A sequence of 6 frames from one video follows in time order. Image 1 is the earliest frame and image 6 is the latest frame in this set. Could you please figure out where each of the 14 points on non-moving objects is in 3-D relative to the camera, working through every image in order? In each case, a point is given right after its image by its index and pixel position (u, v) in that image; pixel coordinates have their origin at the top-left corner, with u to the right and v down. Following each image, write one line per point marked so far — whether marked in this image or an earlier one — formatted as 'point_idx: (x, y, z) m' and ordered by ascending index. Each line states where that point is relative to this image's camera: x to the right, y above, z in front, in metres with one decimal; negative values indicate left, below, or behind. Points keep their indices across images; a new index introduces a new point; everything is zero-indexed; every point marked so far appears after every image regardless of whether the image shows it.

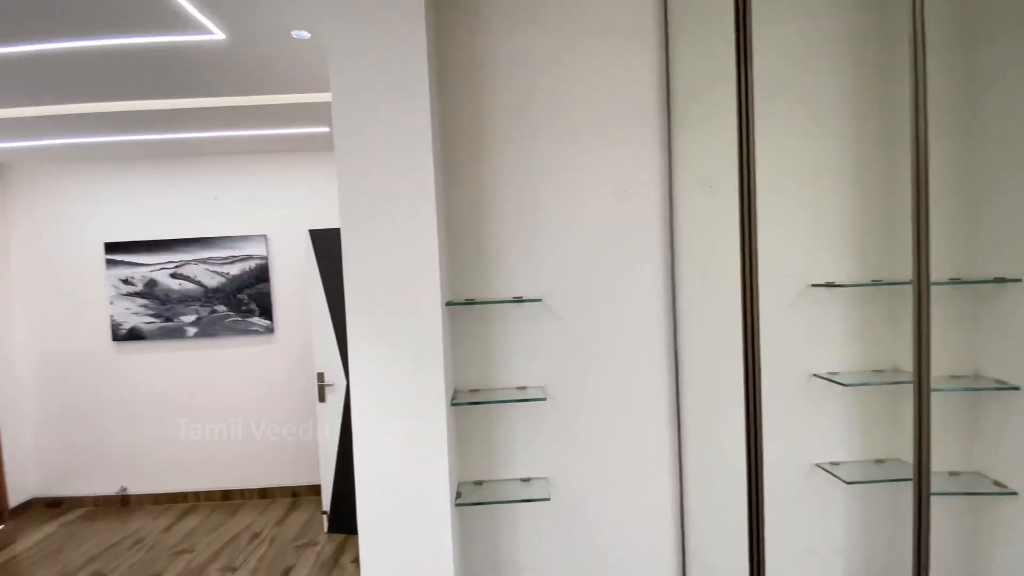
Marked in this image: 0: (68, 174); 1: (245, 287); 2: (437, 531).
0: (-3.1, +0.8, +3.4) m
1: (-1.9, 0.0, +3.4) m
2: (-0.2, -0.7, +1.3) m
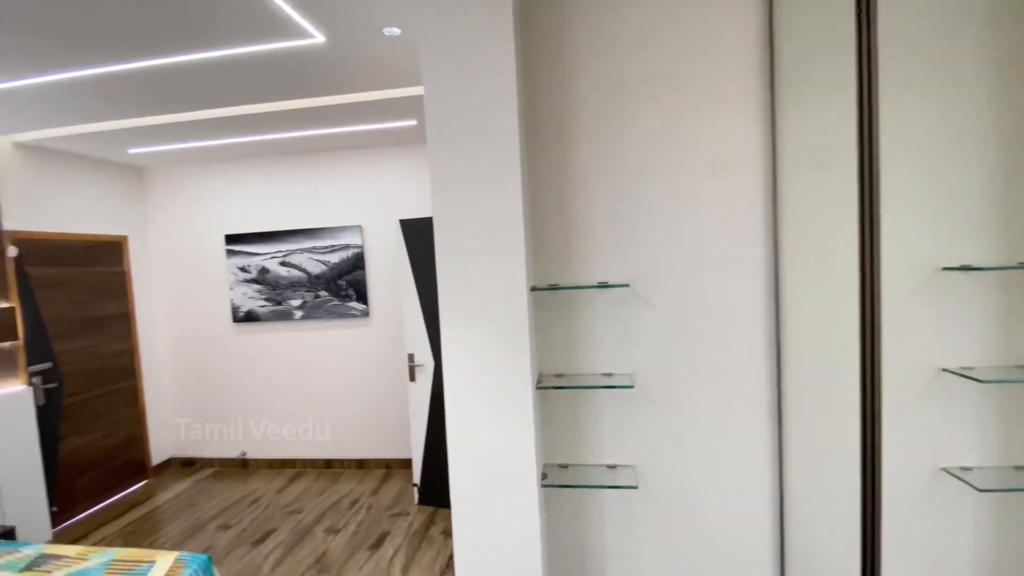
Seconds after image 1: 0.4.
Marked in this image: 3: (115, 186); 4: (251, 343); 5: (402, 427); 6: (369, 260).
0: (-2.5, +0.9, +3.9) m
1: (-1.3, +0.1, +3.7) m
2: (0.0, -0.6, +1.4) m
3: (-3.0, +0.8, +3.7) m
4: (-2.1, -0.4, +3.9) m
5: (-0.8, -1.1, +3.7) m
6: (-1.1, +0.2, +3.6) m
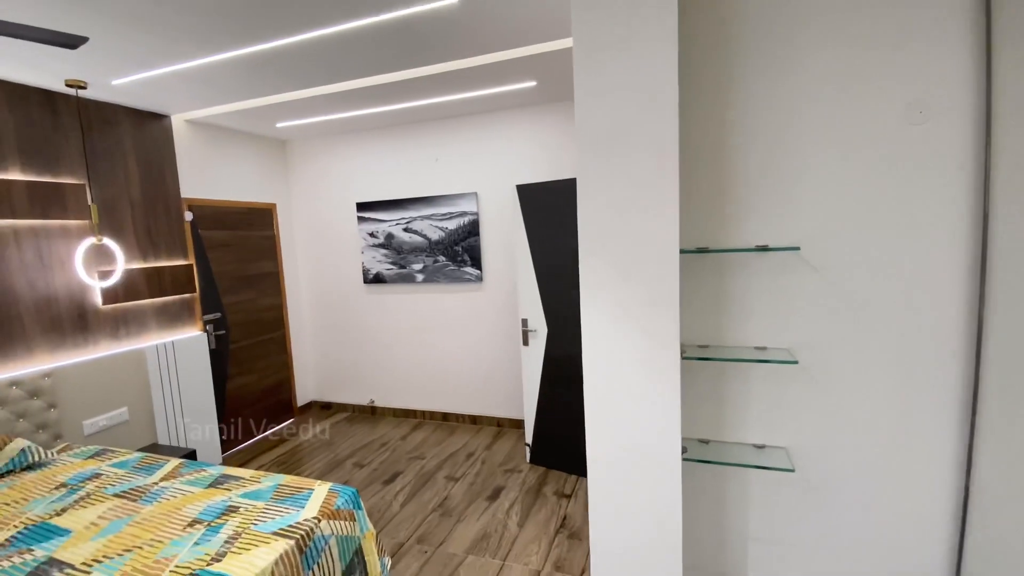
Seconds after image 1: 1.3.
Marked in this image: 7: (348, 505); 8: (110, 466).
0: (-1.6, +1.2, +4.2) m
1: (-0.4, +0.4, +3.8) m
2: (+0.4, -0.5, +1.3) m
3: (-2.1, +1.1, +4.1) m
4: (-1.2, -0.1, +4.2) m
5: (+0.1, -0.8, +3.8) m
6: (-0.2, +0.5, +3.7) m
7: (-0.6, -0.9, +1.9) m
8: (-1.8, -0.8, +2.2) m
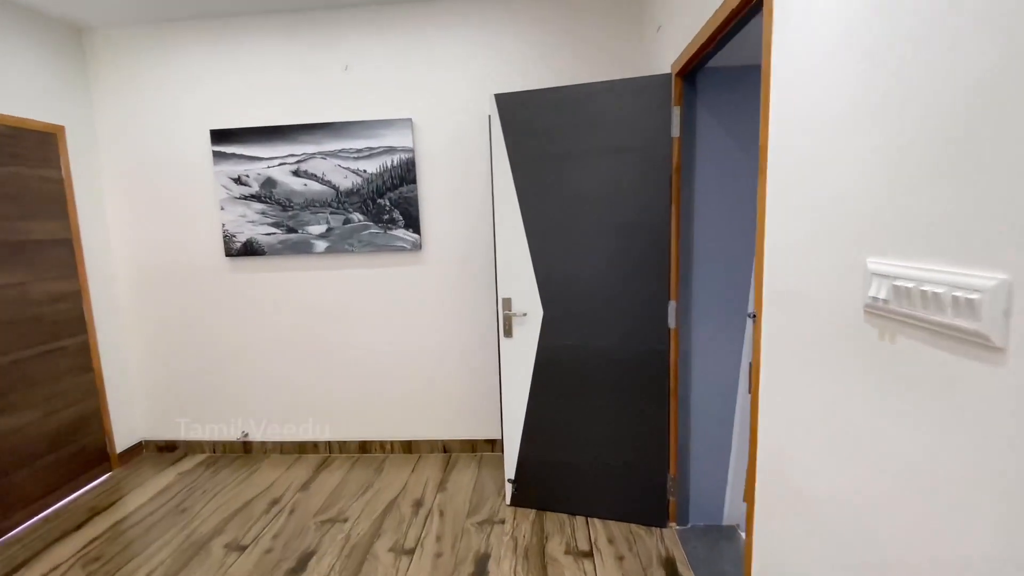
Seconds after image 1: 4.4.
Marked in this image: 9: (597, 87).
0: (-1.9, +1.4, +2.6) m
1: (-0.7, +0.5, +2.6) m
2: (+0.8, -0.4, +0.4) m
3: (-2.4, +1.2, +2.5) m
4: (-1.5, 0.0, +2.8) m
5: (-0.2, -0.6, +2.7) m
6: (-0.5, +0.6, +2.6) m
7: (-0.4, -0.7, +0.7) m
8: (-1.6, -0.7, +0.7) m
9: (+0.3, +0.8, +1.9) m
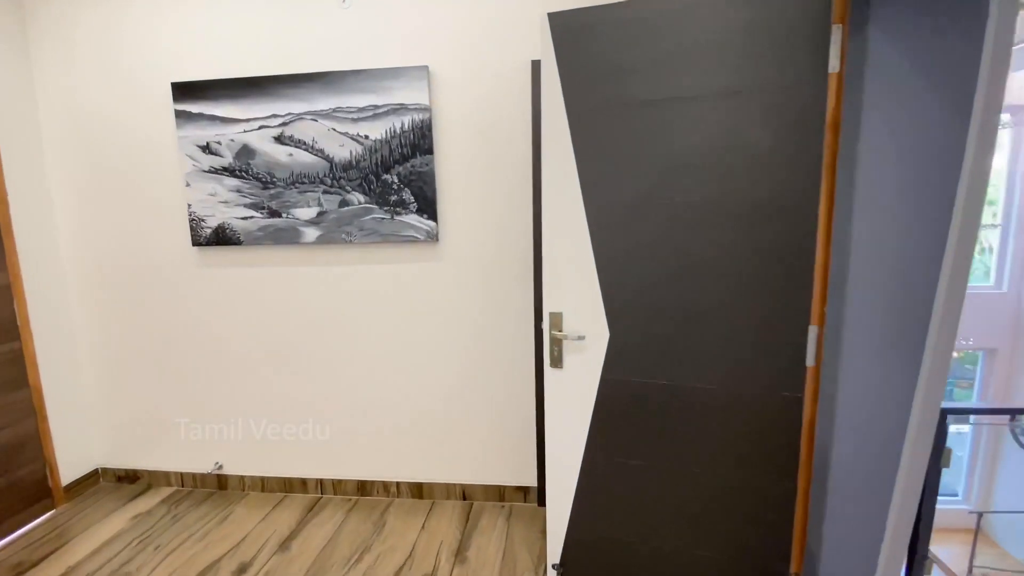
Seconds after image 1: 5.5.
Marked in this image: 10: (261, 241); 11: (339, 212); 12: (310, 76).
0: (-1.7, +1.4, +2.1) m
1: (-0.5, +0.5, +2.0) m
2: (+0.9, -0.5, -0.2) m
3: (-2.2, +1.2, +1.9) m
4: (-1.3, 0.0, +2.2) m
5: (0.0, -0.7, +2.1) m
6: (-0.3, +0.6, +2.0) m
7: (-0.3, -0.8, +0.1) m
8: (-1.5, -0.7, +0.2) m
9: (+0.5, +0.8, +1.3) m
10: (-1.1, +0.2, +2.1) m
11: (-0.7, +0.3, +2.0) m
12: (-0.8, +0.9, +2.0) m
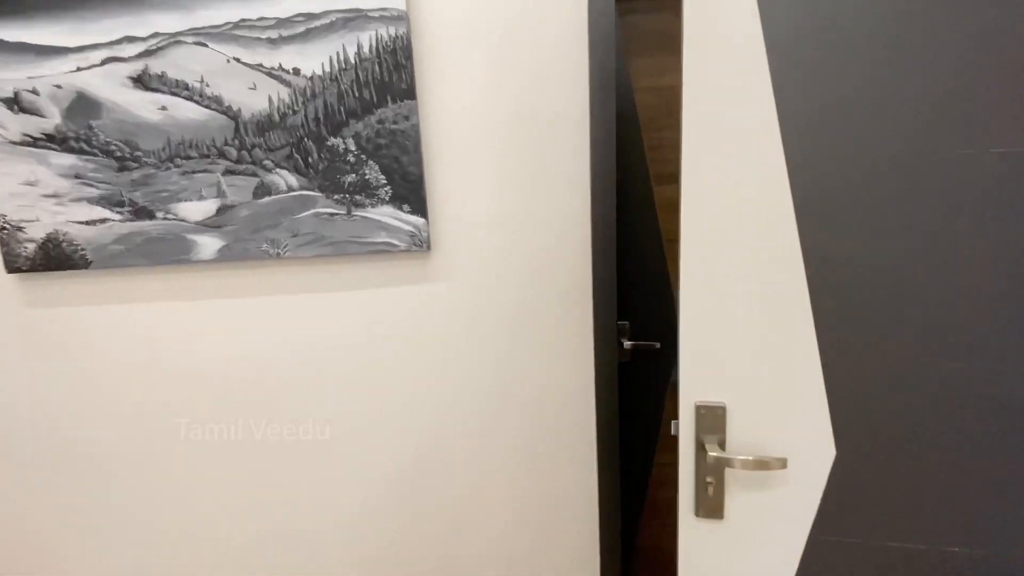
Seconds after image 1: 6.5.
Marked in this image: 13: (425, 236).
0: (-1.7, +1.2, +1.1) m
1: (-0.4, +0.4, +1.1) m
2: (+1.1, -0.5, -1.0) m
3: (-2.2, +1.1, +1.0) m
4: (-1.2, -0.1, +1.3) m
5: (+0.1, -0.7, +1.3) m
6: (-0.2, +0.5, +1.1) m
7: (0.0, -0.9, -0.7) m
8: (-1.3, -0.9, -0.7) m
9: (+0.6, +0.7, +0.5) m
10: (-1.0, +0.1, +1.3) m
11: (-0.6, +0.2, +1.2) m
12: (-0.7, +0.7, +1.1) m
13: (-0.2, +0.1, +1.2) m
